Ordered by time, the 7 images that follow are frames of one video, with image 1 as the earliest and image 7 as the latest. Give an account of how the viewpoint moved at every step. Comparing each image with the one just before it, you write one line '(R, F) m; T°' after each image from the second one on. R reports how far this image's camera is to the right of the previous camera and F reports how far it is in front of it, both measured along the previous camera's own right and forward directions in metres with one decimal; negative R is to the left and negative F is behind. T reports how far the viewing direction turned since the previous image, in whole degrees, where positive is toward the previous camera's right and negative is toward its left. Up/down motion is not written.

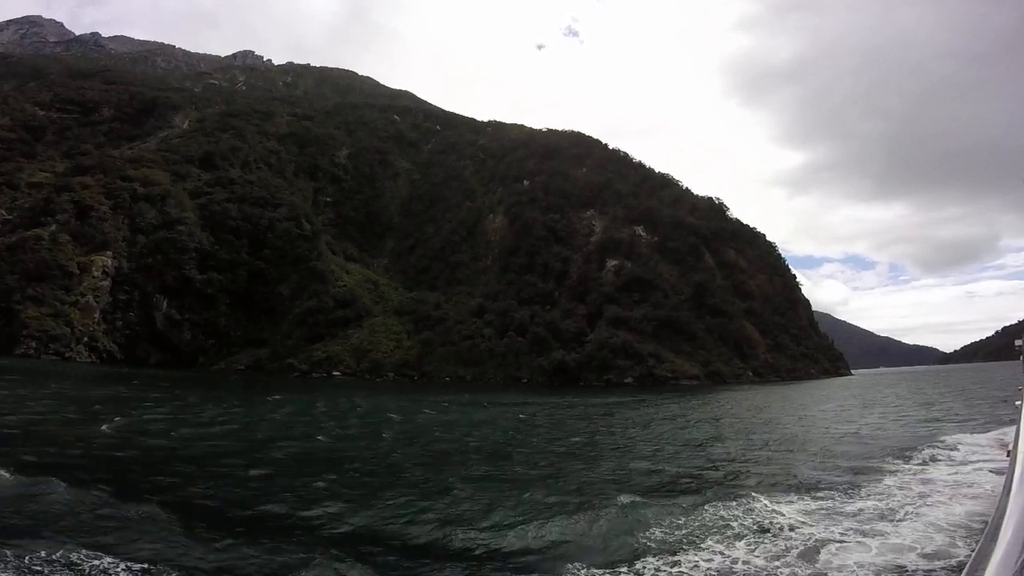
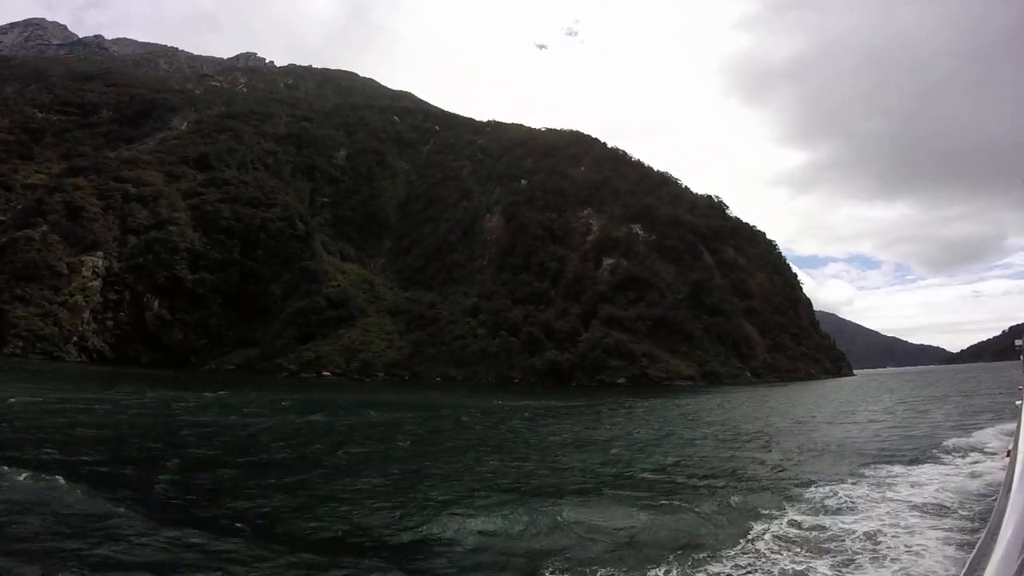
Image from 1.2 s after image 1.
(+1.7, +0.3) m; -1°
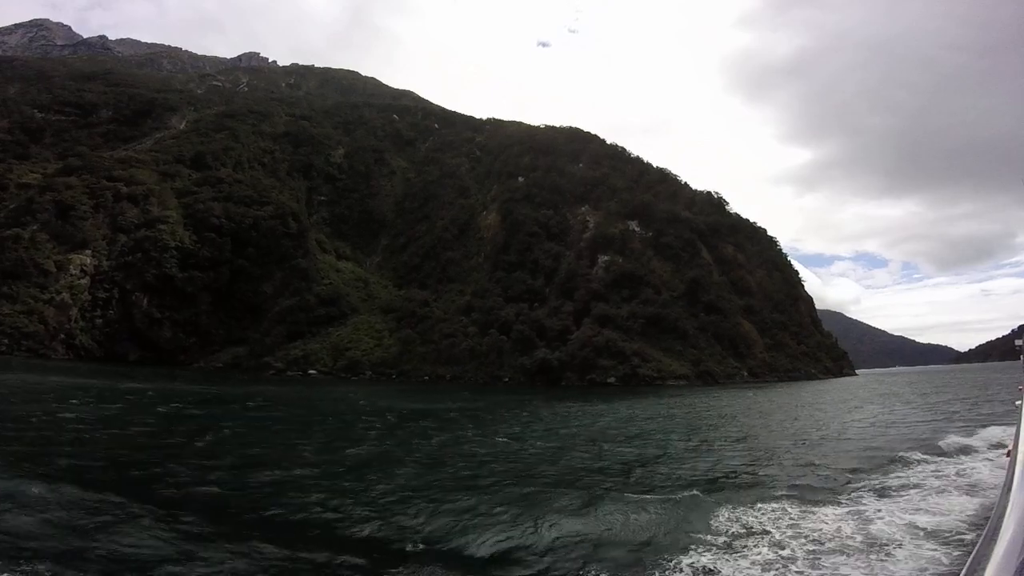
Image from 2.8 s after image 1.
(+2.1, +0.4) m; -1°
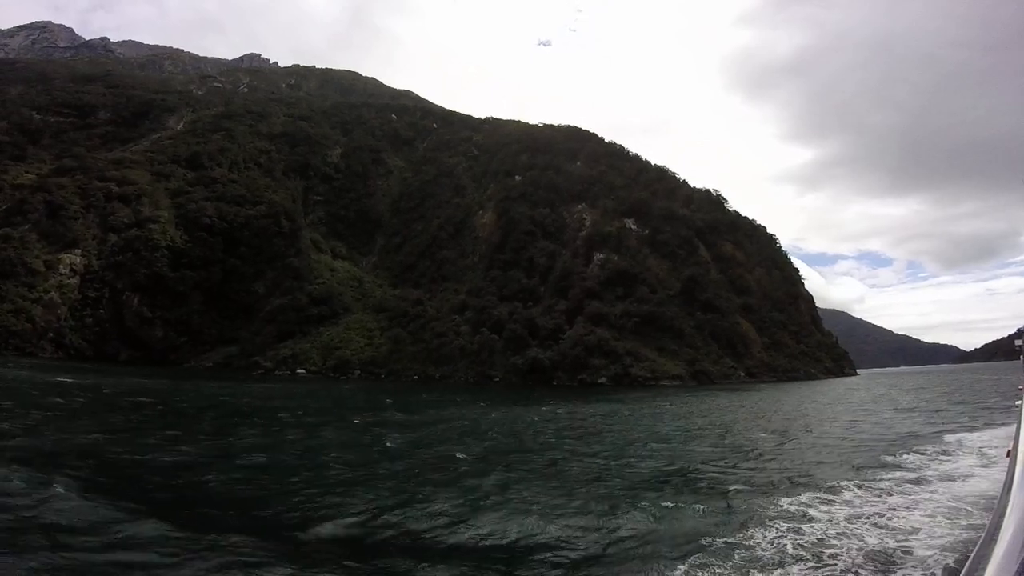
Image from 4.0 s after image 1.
(+1.7, +0.3) m; -1°
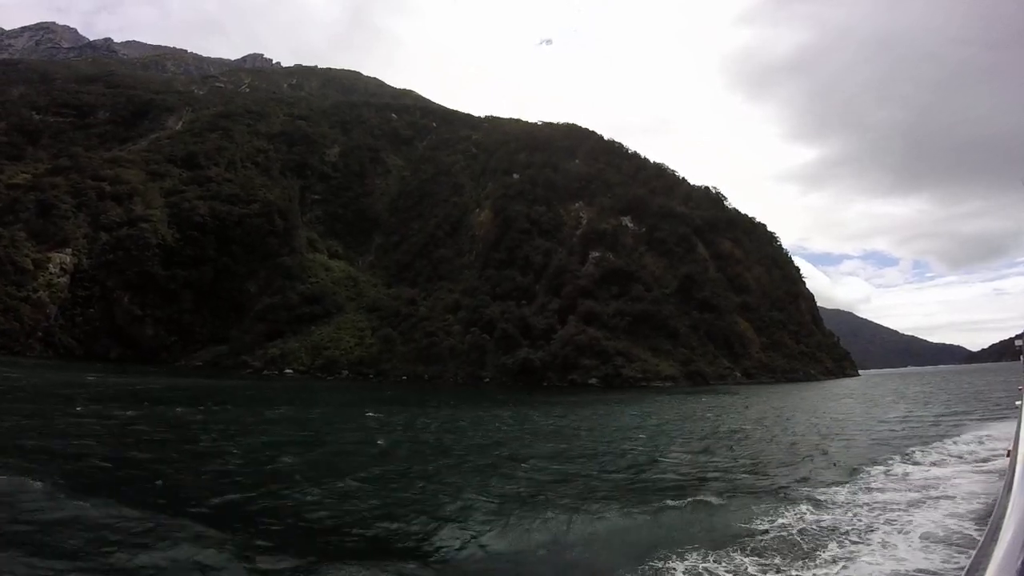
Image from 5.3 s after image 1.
(+1.8, +0.3) m; -1°
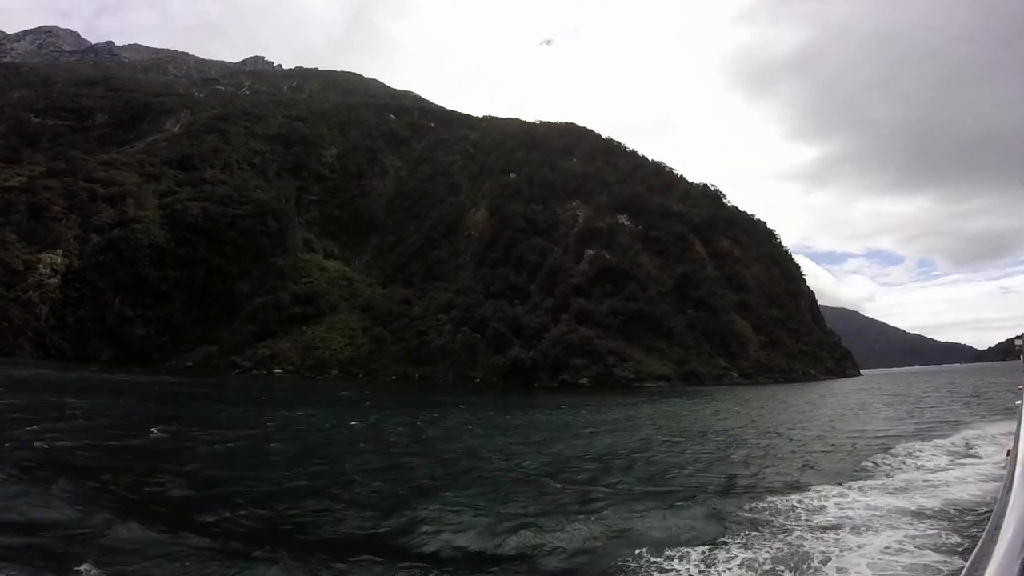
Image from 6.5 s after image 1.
(+1.7, +0.3) m; -1°
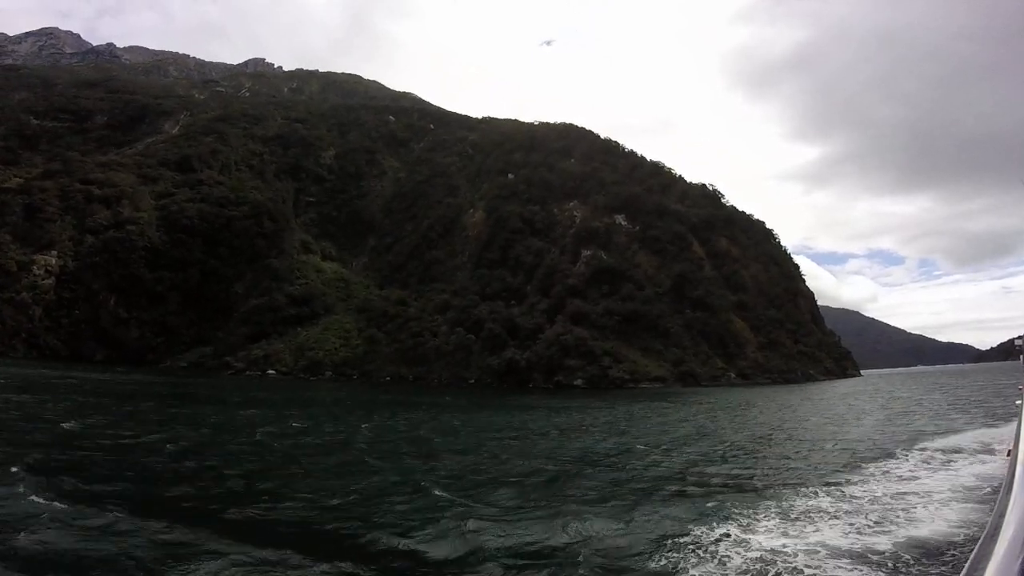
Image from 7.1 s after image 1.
(+0.9, +0.1) m; 0°
